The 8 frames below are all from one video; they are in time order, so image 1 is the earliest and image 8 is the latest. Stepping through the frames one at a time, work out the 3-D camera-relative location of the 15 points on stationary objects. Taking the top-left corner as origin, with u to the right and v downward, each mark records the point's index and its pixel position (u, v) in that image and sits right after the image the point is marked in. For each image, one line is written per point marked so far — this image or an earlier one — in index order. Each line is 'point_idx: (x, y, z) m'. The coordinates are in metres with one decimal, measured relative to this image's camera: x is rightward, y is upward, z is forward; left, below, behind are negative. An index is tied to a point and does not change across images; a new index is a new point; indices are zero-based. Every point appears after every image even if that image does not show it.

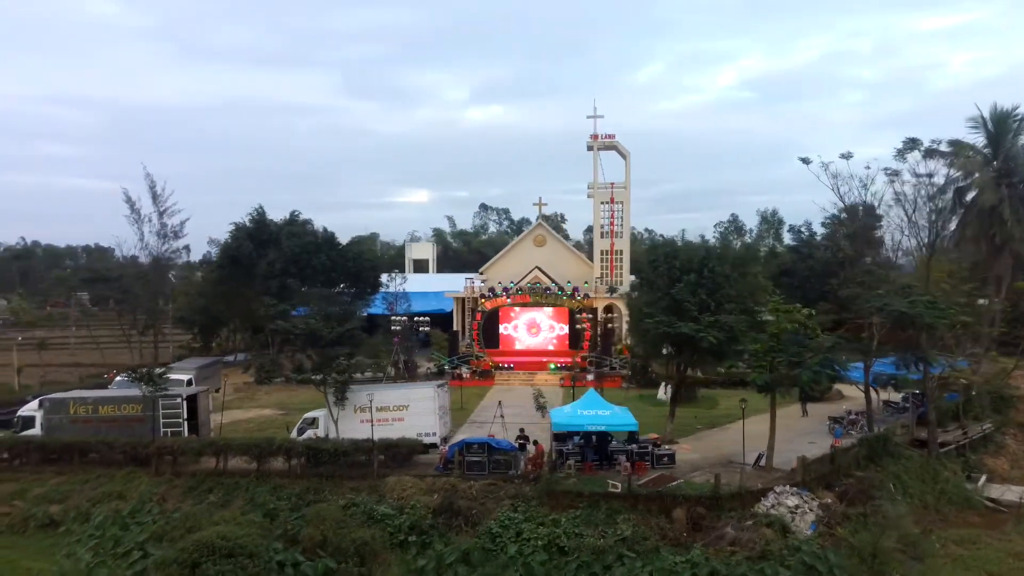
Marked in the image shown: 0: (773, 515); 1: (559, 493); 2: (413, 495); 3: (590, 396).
0: (+6.1, -5.3, +16.9) m
1: (+1.2, -5.0, +17.7) m
2: (-2.5, -5.2, +18.2) m
3: (+2.0, -3.0, +19.7) m
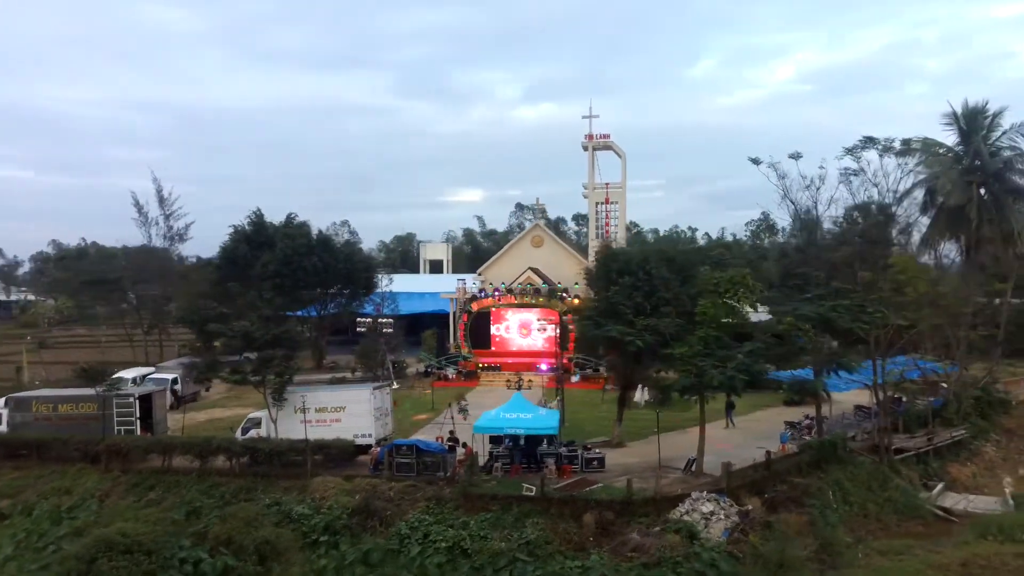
0: (+3.9, -5.4, +16.8) m
1: (-0.9, -5.1, +17.8) m
2: (-4.6, -5.3, +18.5) m
3: (+0.1, -3.0, +19.7) m
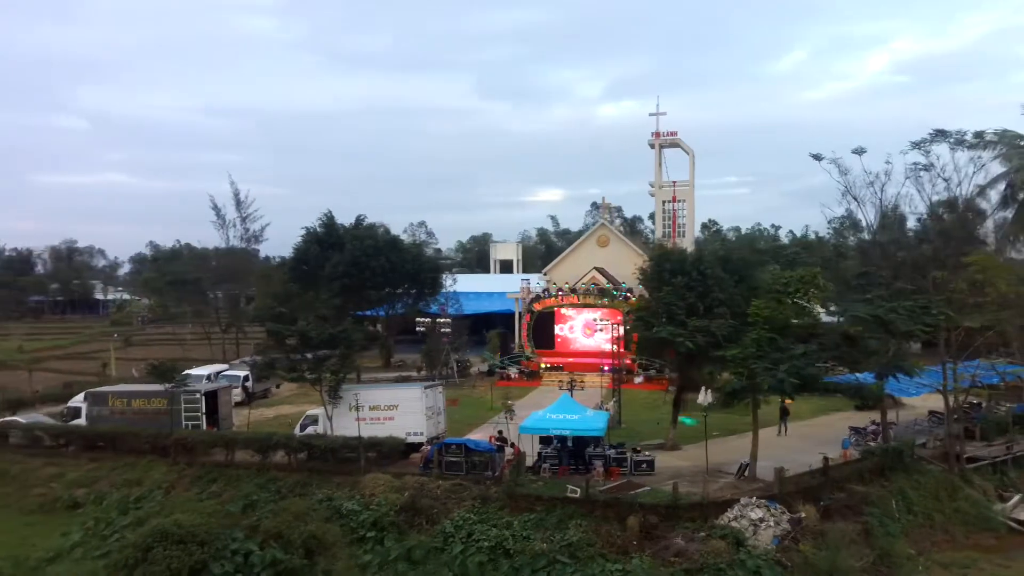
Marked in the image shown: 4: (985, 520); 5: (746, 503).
0: (+4.9, -5.4, +16.3) m
1: (+0.2, -5.1, +17.8) m
2: (-3.4, -5.3, +18.8) m
3: (+1.3, -3.0, +19.6) m
4: (+12.7, -6.2, +19.4) m
5: (+5.5, -5.0, +17.0) m
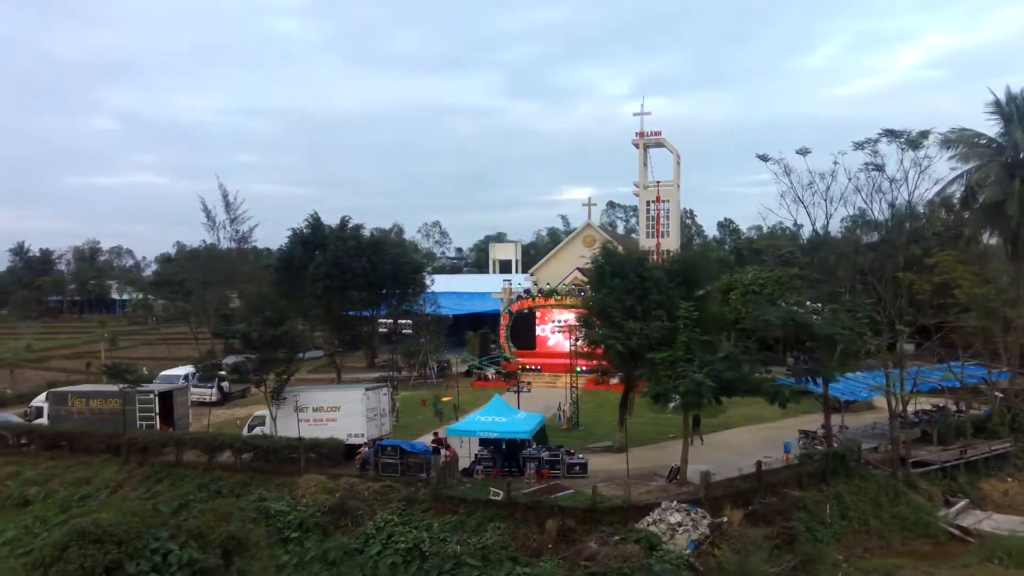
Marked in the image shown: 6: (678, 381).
0: (+3.0, -5.5, +16.2) m
1: (-1.7, -5.2, +17.8) m
2: (-5.2, -5.4, +19.0) m
3: (-0.5, -3.1, +19.6) m
4: (+10.9, -6.3, +19.2) m
5: (+3.6, -5.1, +16.9) m
6: (+4.1, -2.3, +17.9) m
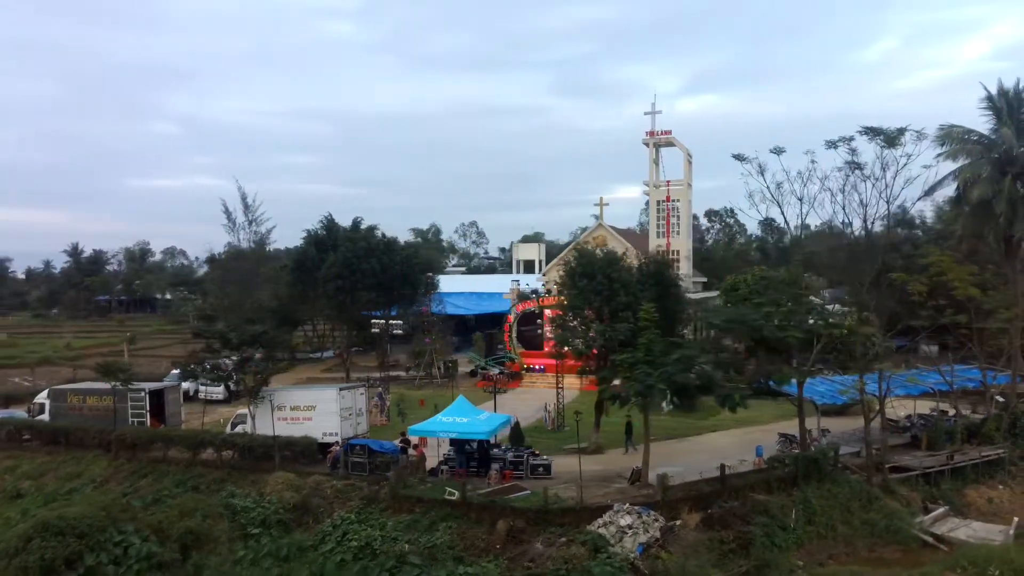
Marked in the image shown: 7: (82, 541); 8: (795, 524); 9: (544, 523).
0: (+1.8, -5.5, +16.2) m
1: (-2.7, -5.2, +18.1) m
2: (-6.2, -5.4, +19.4) m
3: (-1.4, -3.1, +19.8) m
4: (+9.8, -6.3, +18.7) m
5: (+2.5, -5.1, +16.8) m
6: (+3.0, -2.3, +17.8) m
7: (-9.6, -5.7, +16.2) m
8: (+7.1, -5.9, +18.1) m
9: (+0.8, -5.4, +16.7) m
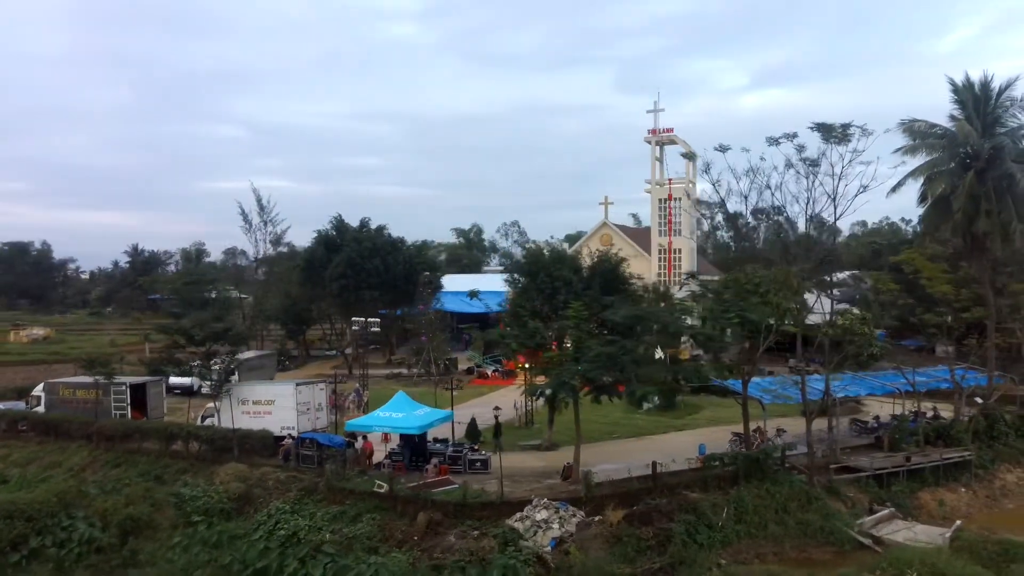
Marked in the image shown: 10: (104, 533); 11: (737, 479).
0: (-0.1, -5.5, +16.5) m
1: (-4.5, -5.2, +18.7) m
2: (-7.9, -5.4, +20.2) m
3: (-3.1, -3.1, +20.3) m
4: (+8.1, -6.2, +18.5) m
5: (+0.6, -5.1, +17.1) m
6: (+1.2, -2.3, +18.0) m
7: (-11.5, -5.6, +17.3) m
8: (+5.3, -5.9, +18.1) m
9: (-1.1, -5.4, +17.0) m
10: (-9.8, -5.9, +17.6) m
11: (+6.1, -5.2, +19.7) m
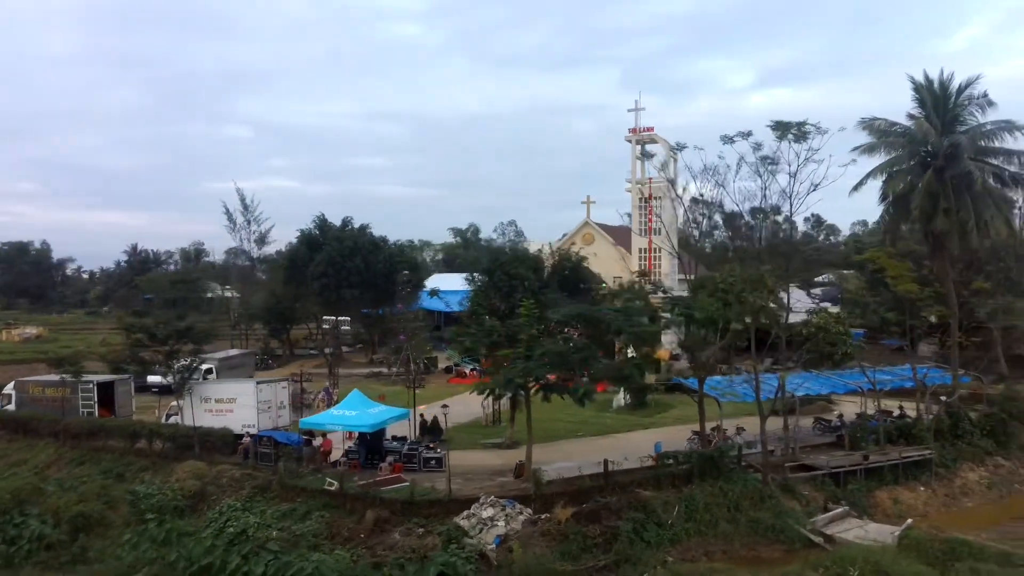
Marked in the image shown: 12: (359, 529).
0: (-1.3, -5.4, +16.5) m
1: (-5.8, -5.1, +18.7) m
2: (-9.2, -5.3, +20.3) m
3: (-4.4, -3.1, +20.3) m
4: (+6.8, -6.2, +18.5) m
5: (-0.7, -5.1, +17.2) m
6: (0.0, -2.3, +18.1) m
7: (-12.8, -5.6, +17.3) m
8: (+4.0, -5.8, +18.1) m
9: (-2.4, -5.3, +17.1) m
10: (-11.1, -5.9, +17.6) m
11: (+4.9, -5.2, +19.8) m
12: (-3.6, -5.6, +16.8) m
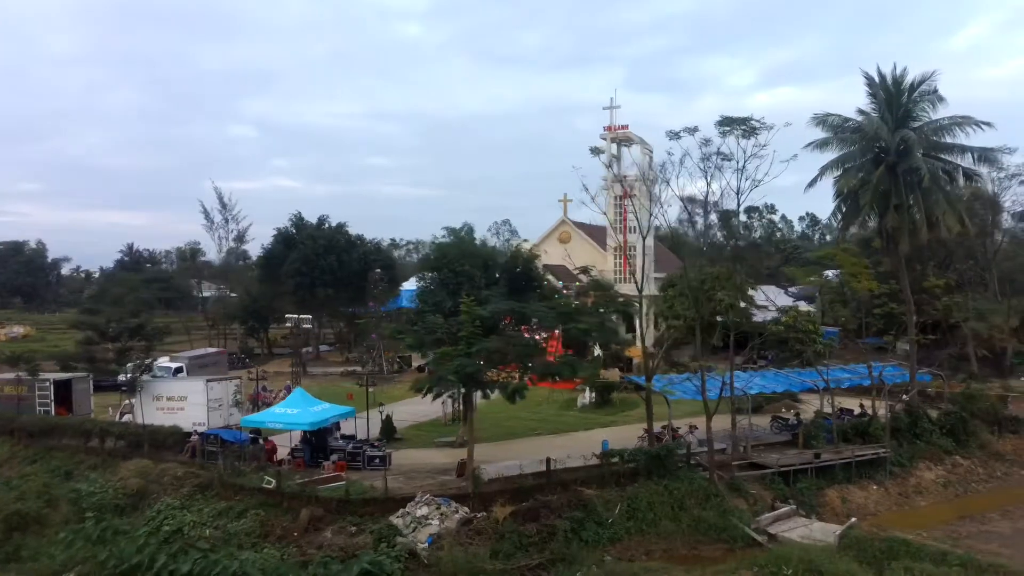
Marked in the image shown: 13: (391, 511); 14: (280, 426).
0: (-2.8, -5.3, +16.4) m
1: (-7.3, -5.0, +18.6) m
2: (-10.7, -5.3, +20.1) m
3: (-5.9, -3.0, +20.2) m
4: (+5.3, -6.1, +18.4) m
5: (-2.1, -5.0, +17.0) m
6: (-1.5, -2.2, +18.0) m
7: (-14.3, -5.5, +17.2) m
8: (+2.5, -5.7, +18.0) m
9: (-3.9, -5.3, +17.0) m
10: (-12.6, -5.8, +17.5) m
11: (+3.4, -5.1, +19.7) m
12: (-5.1, -5.5, +16.7) m
13: (-2.9, -5.2, +17.1) m
14: (-6.0, -3.6, +19.1) m
